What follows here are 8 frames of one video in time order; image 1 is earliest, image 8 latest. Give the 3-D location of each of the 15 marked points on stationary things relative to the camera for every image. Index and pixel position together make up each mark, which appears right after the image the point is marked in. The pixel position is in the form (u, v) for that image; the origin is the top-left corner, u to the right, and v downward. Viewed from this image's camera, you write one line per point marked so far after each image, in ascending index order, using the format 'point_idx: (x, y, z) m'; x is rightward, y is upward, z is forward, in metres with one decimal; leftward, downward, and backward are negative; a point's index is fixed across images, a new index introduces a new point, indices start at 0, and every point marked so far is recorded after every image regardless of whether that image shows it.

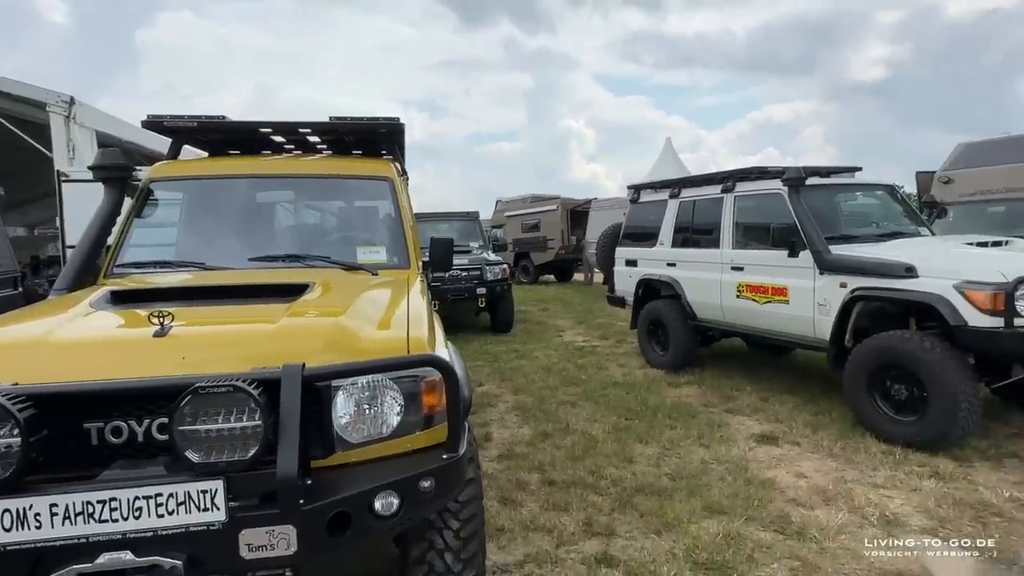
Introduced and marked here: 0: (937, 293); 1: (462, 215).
0: (+3.2, 0.0, +4.3) m
1: (-1.1, +1.6, +12.5) m
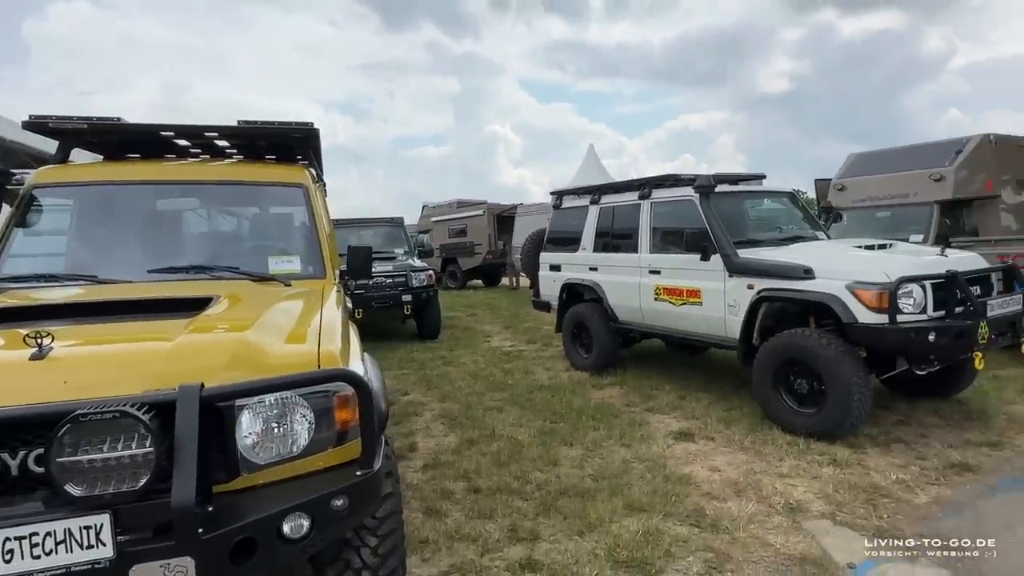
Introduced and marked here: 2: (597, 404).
0: (+2.6, 0.0, +4.7) m
1: (-2.6, +1.4, +12.3) m
2: (+0.9, -1.2, +6.2) m
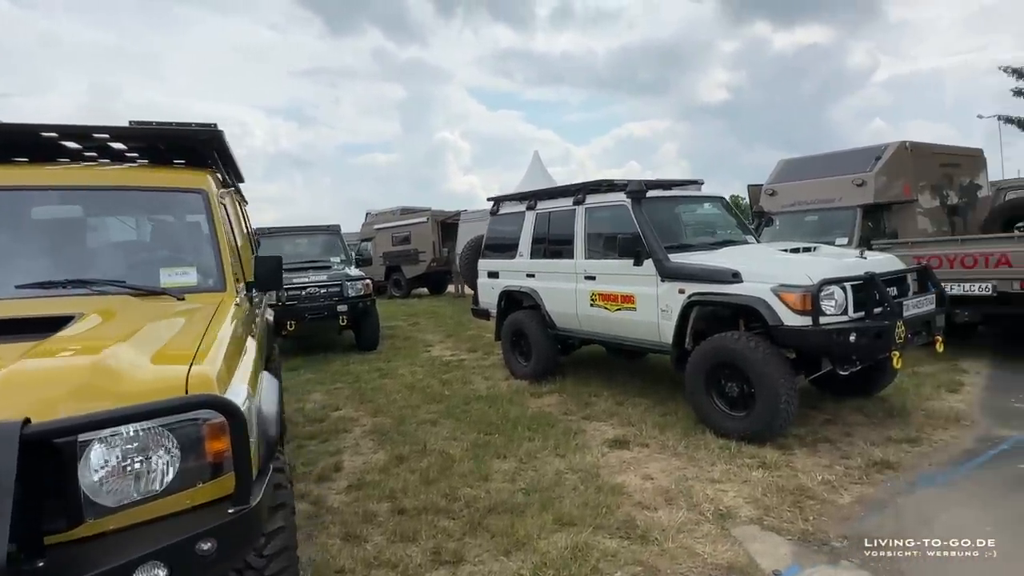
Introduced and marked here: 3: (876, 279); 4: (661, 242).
0: (+2.0, -0.1, +4.7) m
1: (-3.9, +1.2, +11.9) m
2: (+0.2, -1.3, +6.1) m
3: (+2.8, +0.1, +4.5) m
4: (+1.5, +0.5, +5.8) m
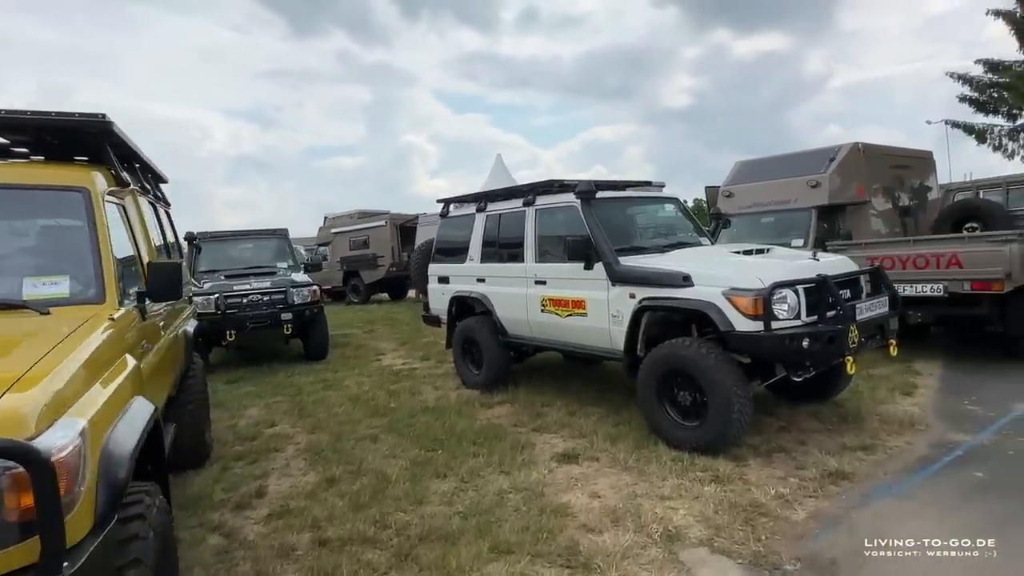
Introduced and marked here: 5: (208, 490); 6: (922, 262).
0: (+1.5, -0.1, +4.5) m
1: (-4.7, +1.1, +11.3) m
2: (-0.3, -1.4, +5.8) m
3: (+2.4, 0.0, +4.4) m
4: (+0.9, +0.4, +5.6) m
5: (-2.3, -1.5, +4.4) m
6: (+4.7, +0.3, +6.7) m
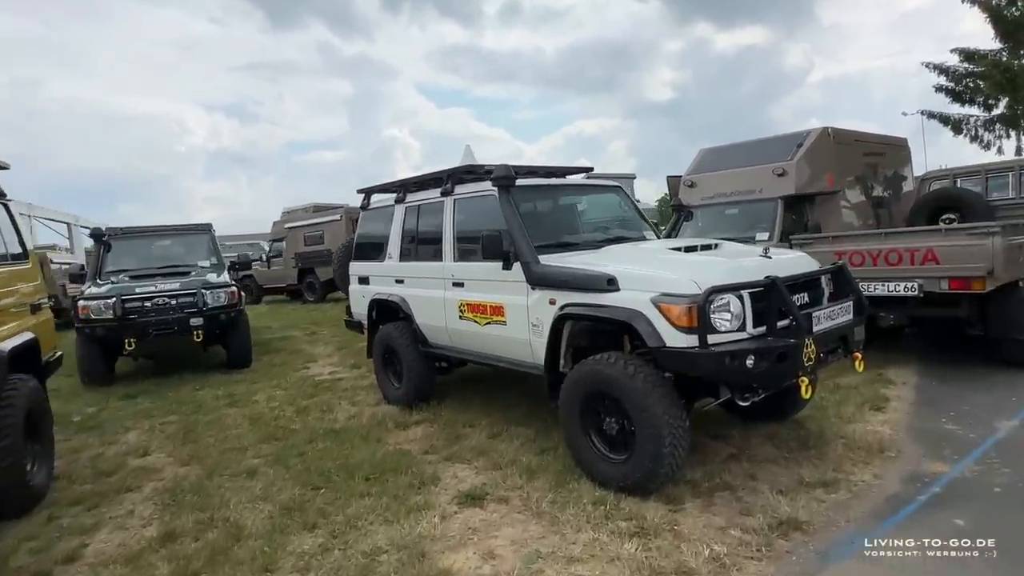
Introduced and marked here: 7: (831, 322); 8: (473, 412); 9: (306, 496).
0: (+0.8, -0.1, +3.7) m
1: (-5.6, +1.1, +10.3) m
2: (-1.1, -1.4, +4.9) m
3: (+1.6, 0.0, +3.6) m
4: (+0.2, +0.4, +4.7) m
5: (-3.0, -1.6, +3.5) m
6: (+3.9, +0.3, +6.0) m
7: (+2.1, -0.2, +3.8) m
8: (-0.4, -1.2, +5.8) m
9: (-1.5, -1.5, +4.1) m
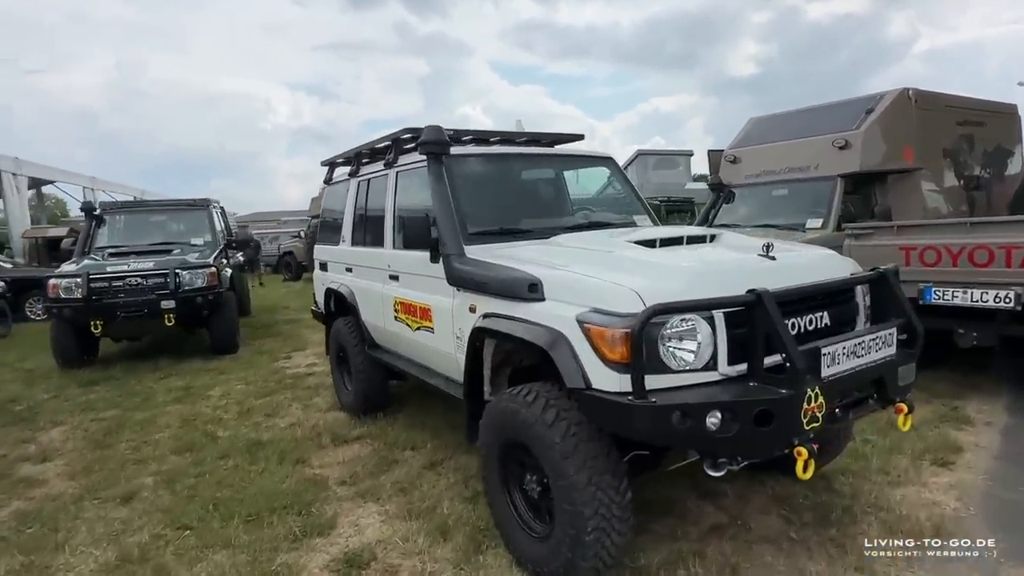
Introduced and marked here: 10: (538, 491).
0: (+0.2, -0.2, +2.6) m
1: (-5.3, +1.5, +9.9) m
2: (-1.5, -1.3, +4.1) m
3: (+1.0, -0.1, +2.3) m
4: (-0.2, +0.4, +3.6) m
5: (-3.6, -1.5, +2.9) m
6: (+3.6, +0.2, +4.5) m
7: (+1.5, -0.3, +2.5) m
8: (-0.7, -1.2, +4.8) m
9: (-2.0, -1.4, +3.3) m
10: (+0.1, -1.0, +2.8) m
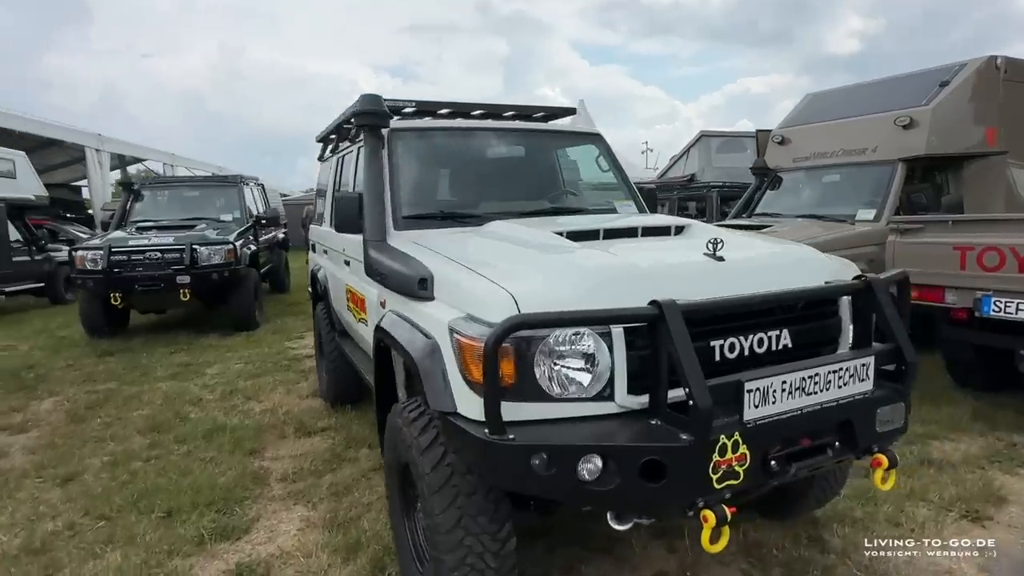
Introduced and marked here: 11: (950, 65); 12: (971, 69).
0: (-0.3, -0.2, +2.1) m
1: (-4.8, +1.9, +10.0) m
2: (-1.8, -1.2, +3.9) m
3: (+0.5, -0.1, +1.8) m
4: (-0.6, +0.4, +3.2) m
5: (-4.1, -1.4, +3.0) m
6: (+3.3, +0.2, +3.6) m
7: (+1.0, -0.3, +1.9) m
8: (-1.0, -1.1, +4.5) m
9: (-2.4, -1.3, +3.2) m
10: (-0.3, -1.0, +2.4) m
11: (+4.6, +2.4, +6.2) m
12: (+4.7, +2.2, +6.0) m
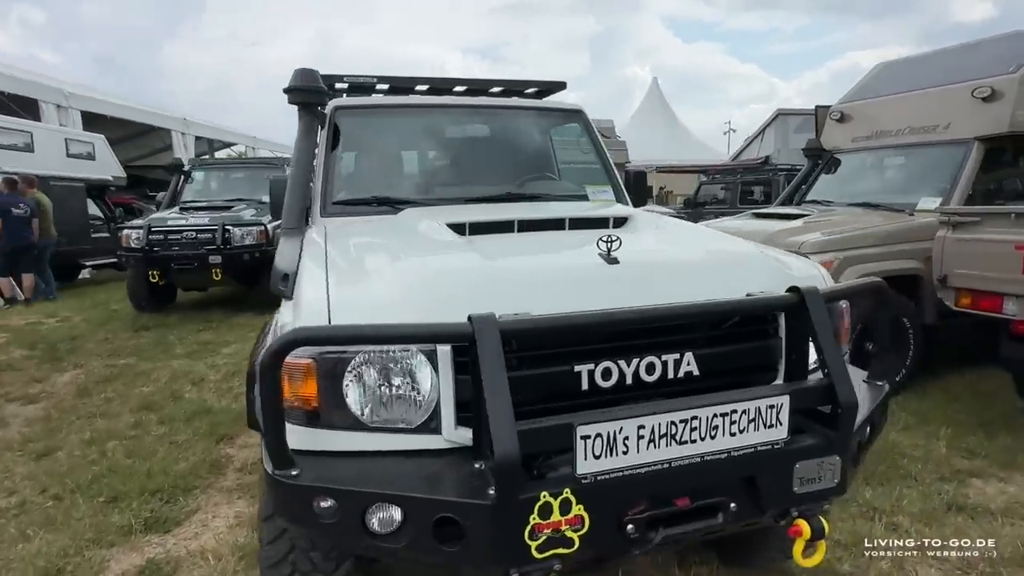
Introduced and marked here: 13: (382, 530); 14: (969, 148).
0: (-0.7, -0.2, +1.8) m
1: (-4.1, +2.2, +10.2) m
2: (-2.0, -1.1, +3.8) m
3: (0.0, -0.1, +1.4) m
4: (-0.9, +0.5, +3.0) m
5: (-4.4, -1.2, +3.2) m
6: (+3.1, +0.1, +2.8) m
7: (+0.5, -0.4, +1.5) m
8: (-1.1, -1.0, +4.3) m
9: (-2.7, -1.2, +3.2) m
10: (-0.8, -0.9, +2.2) m
11: (+4.8, +2.3, +5.1) m
12: (+4.8, +2.2, +4.9) m
13: (-0.3, -0.6, +1.4) m
14: (+4.0, +1.2, +5.1) m
